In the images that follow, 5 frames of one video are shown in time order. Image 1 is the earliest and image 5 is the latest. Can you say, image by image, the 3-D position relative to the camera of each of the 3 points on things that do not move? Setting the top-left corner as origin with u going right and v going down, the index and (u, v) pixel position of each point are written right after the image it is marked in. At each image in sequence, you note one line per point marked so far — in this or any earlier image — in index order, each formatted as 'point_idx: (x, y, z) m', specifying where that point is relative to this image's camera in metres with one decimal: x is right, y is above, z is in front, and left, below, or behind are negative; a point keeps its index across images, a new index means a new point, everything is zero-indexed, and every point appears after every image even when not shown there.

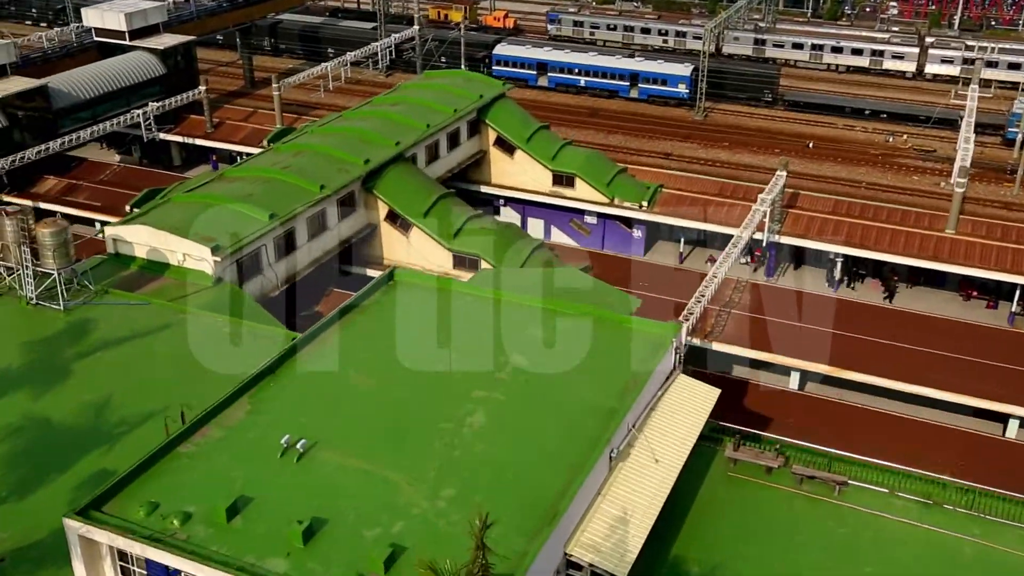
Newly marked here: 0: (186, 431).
0: (-6.0, -2.6, +18.1) m
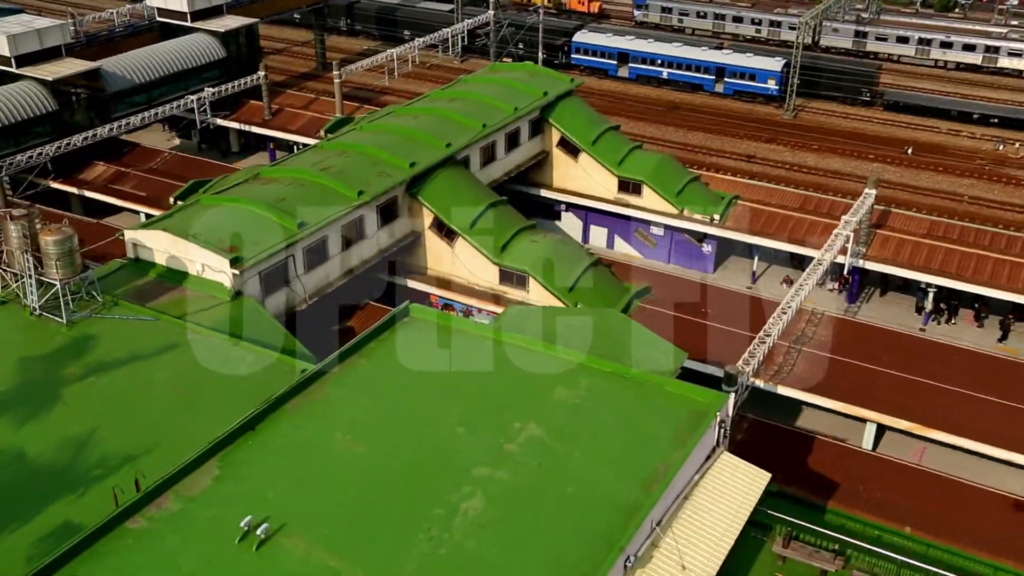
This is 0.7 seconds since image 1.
0: (-6.0, -3.4, +15.9) m
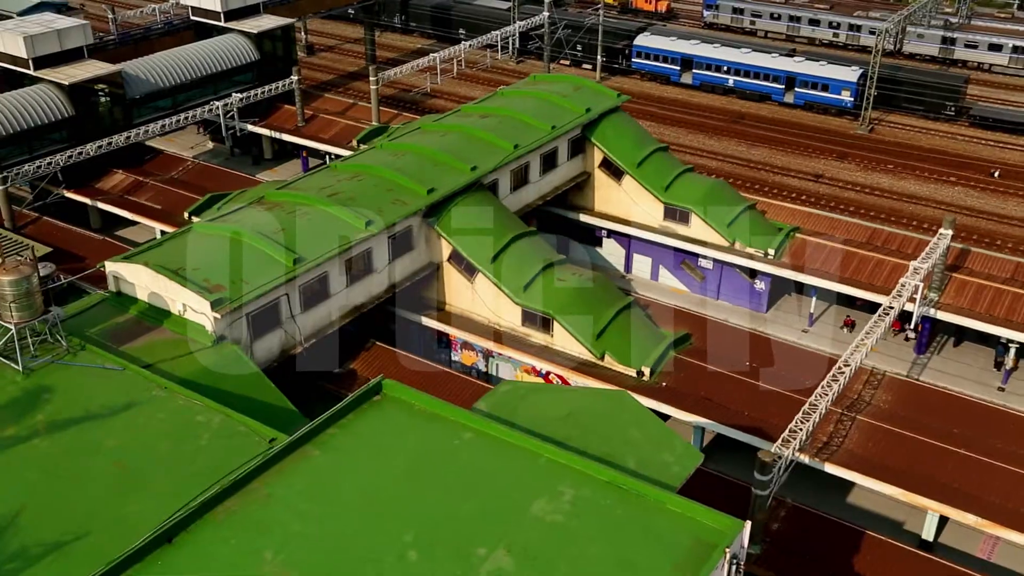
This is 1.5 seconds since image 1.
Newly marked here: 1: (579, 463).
0: (-6.6, -4.7, +13.2) m
1: (+1.2, -3.2, +17.9) m
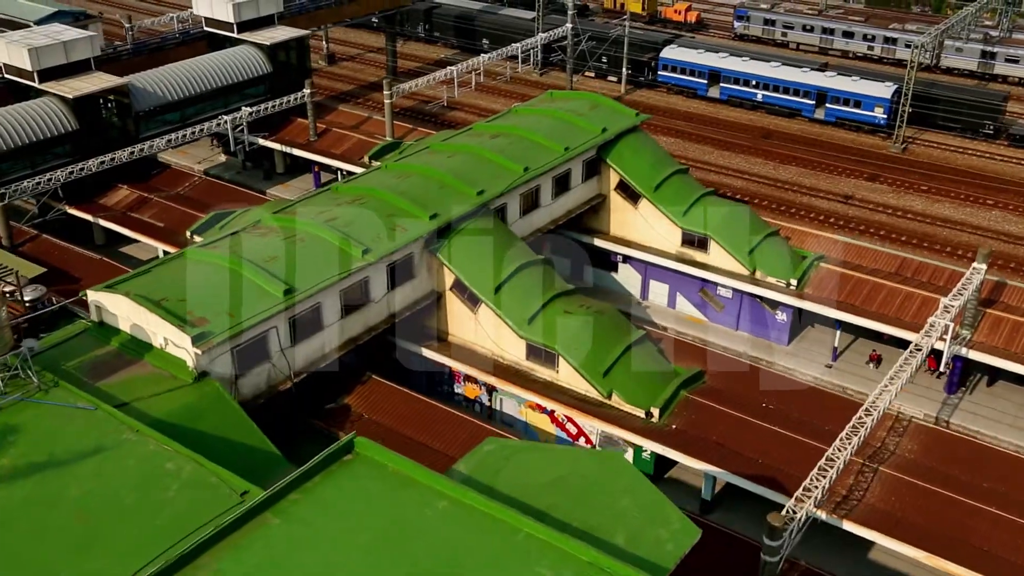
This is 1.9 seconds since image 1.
0: (-7.1, -5.4, +12.0) m
1: (+0.9, -4.1, +16.4) m
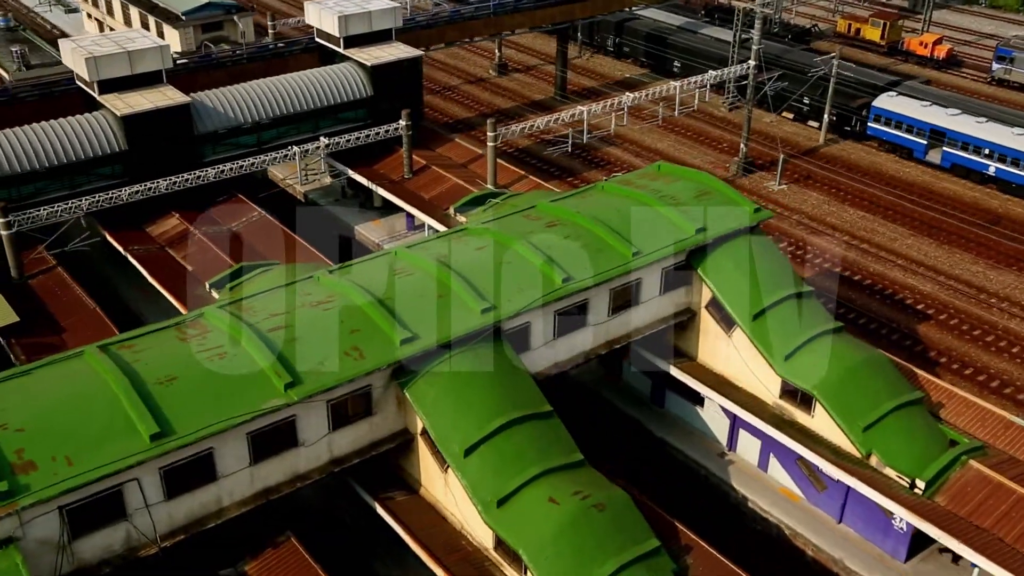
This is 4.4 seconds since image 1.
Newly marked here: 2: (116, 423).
0: (-12.4, -8.0, +7.2) m
1: (-3.4, -7.8, +9.5) m
2: (-7.9, -2.7, +19.8) m
